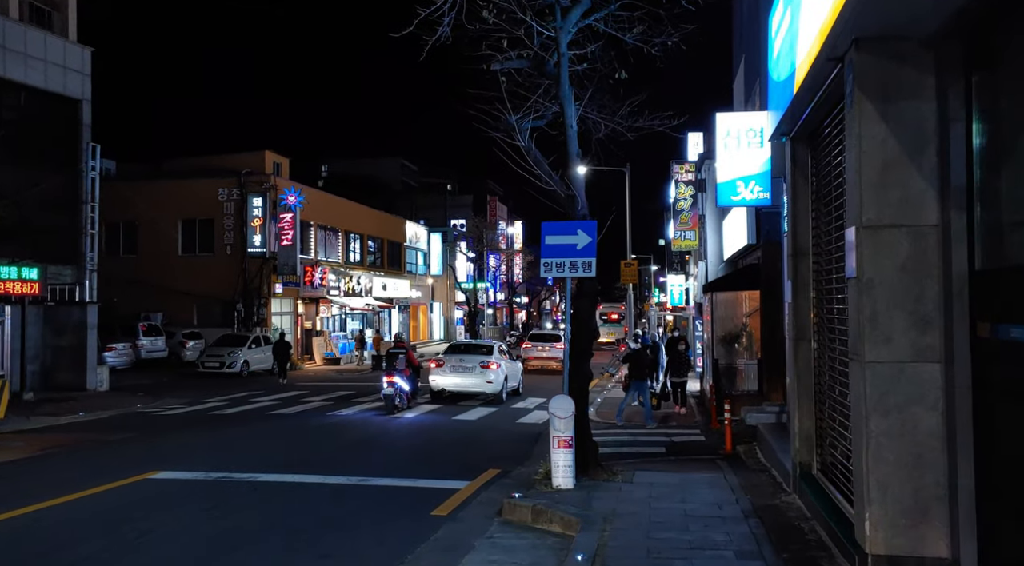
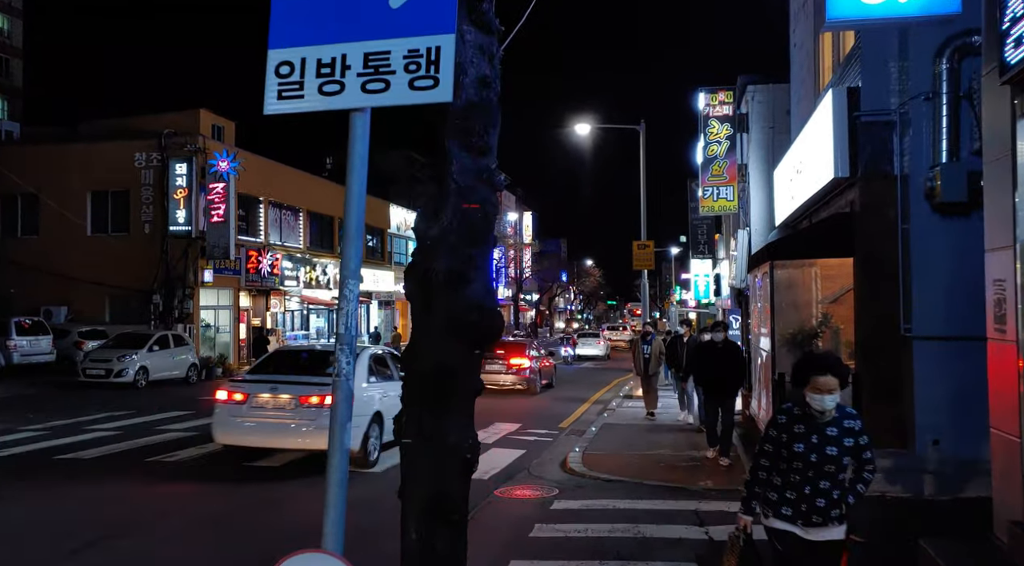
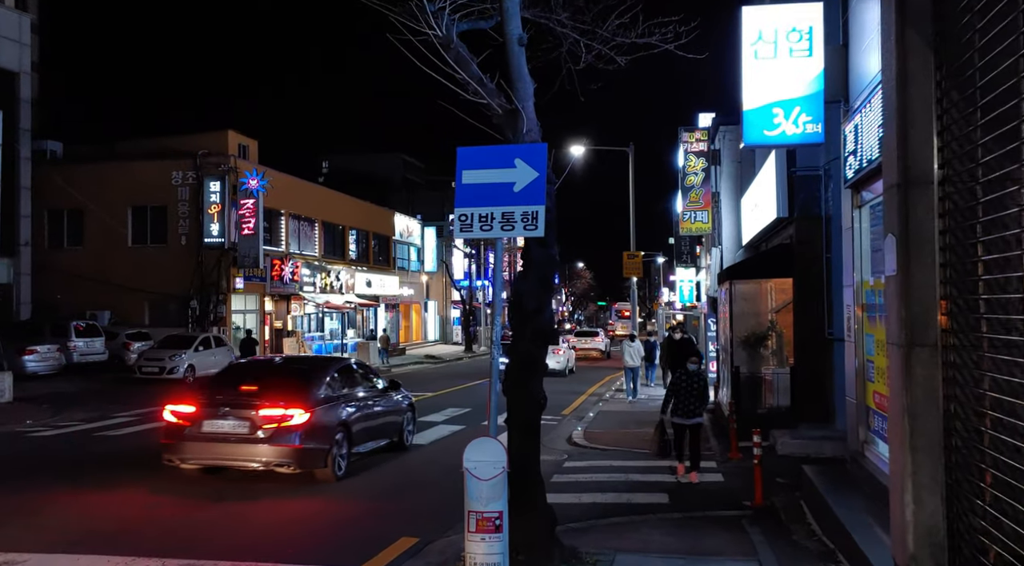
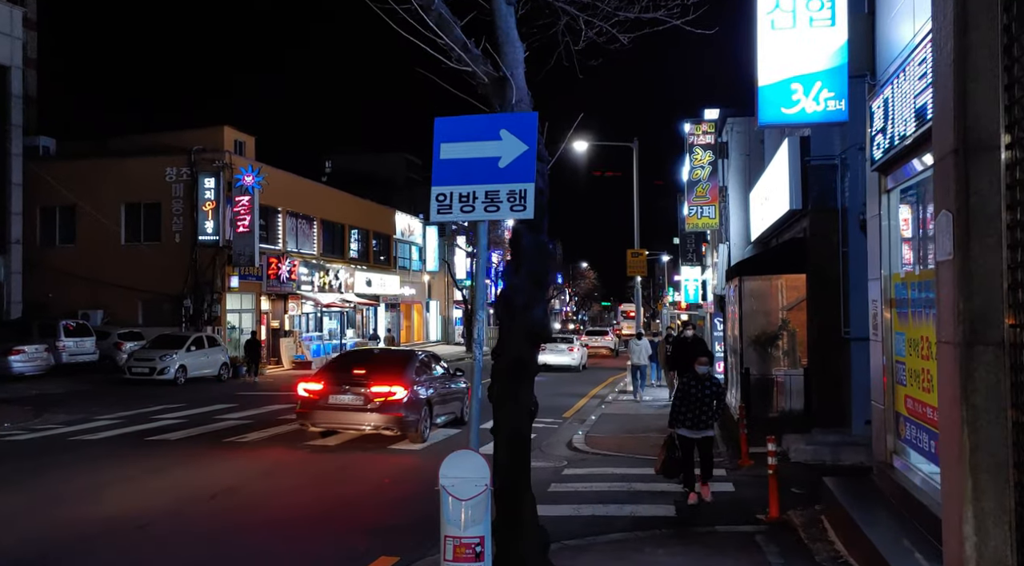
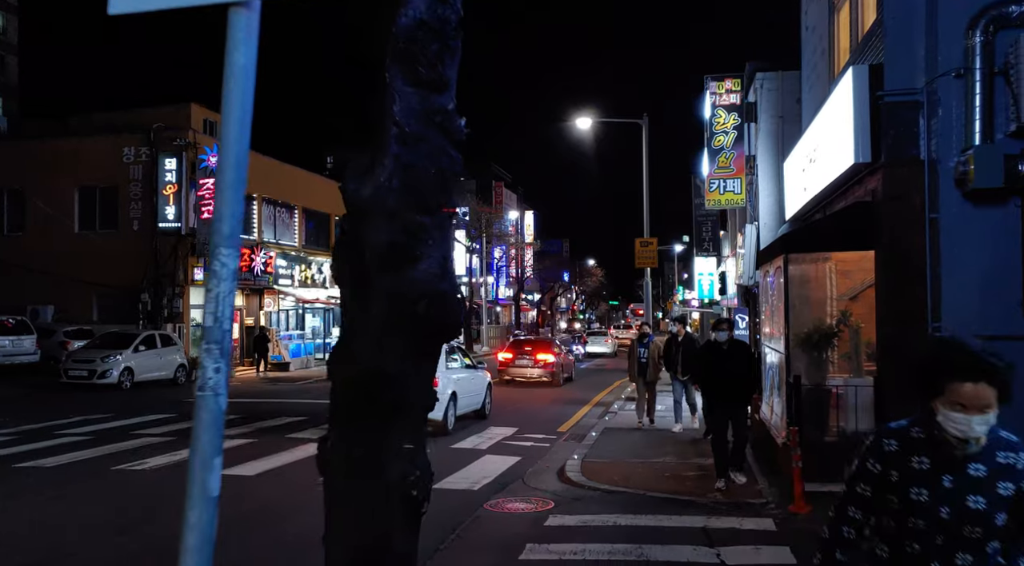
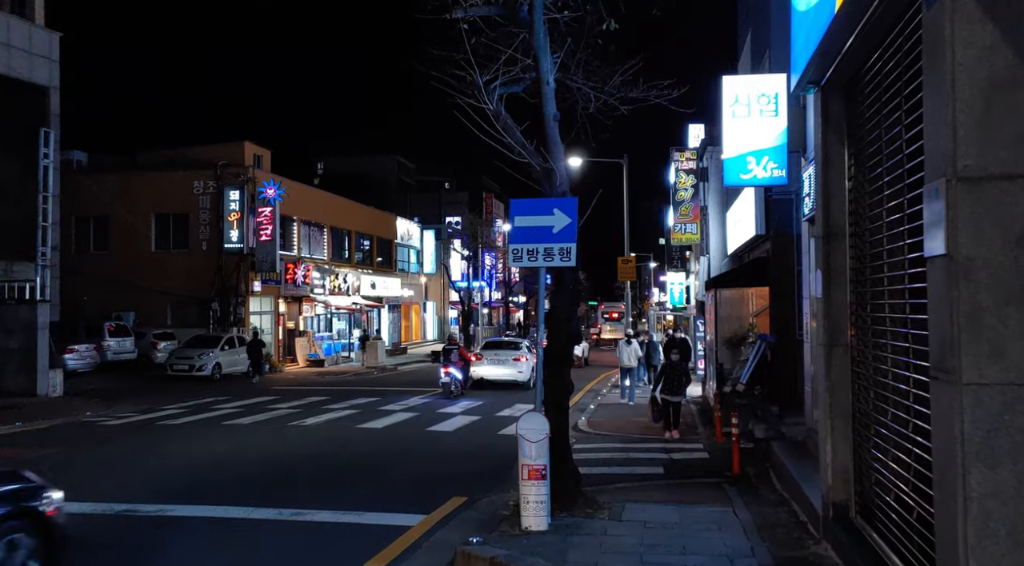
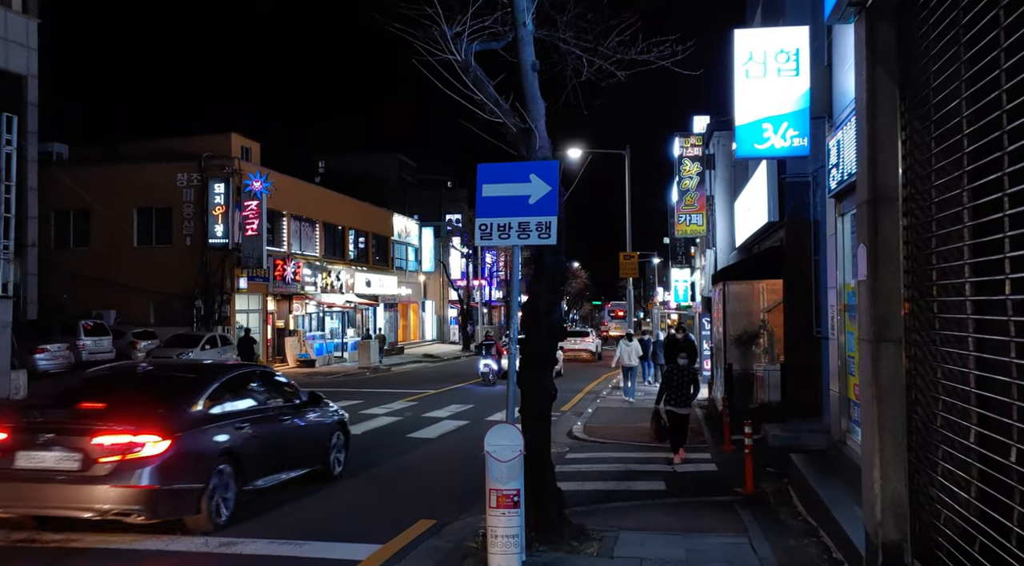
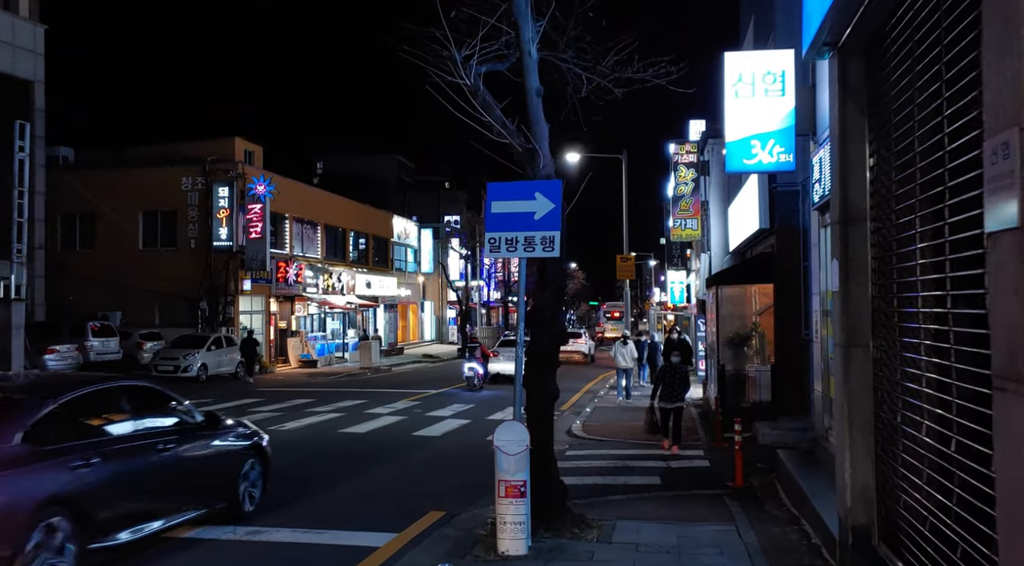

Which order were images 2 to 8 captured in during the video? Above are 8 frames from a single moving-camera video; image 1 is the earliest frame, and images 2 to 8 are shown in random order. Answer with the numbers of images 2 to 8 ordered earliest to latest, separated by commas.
6, 8, 7, 3, 4, 2, 5
